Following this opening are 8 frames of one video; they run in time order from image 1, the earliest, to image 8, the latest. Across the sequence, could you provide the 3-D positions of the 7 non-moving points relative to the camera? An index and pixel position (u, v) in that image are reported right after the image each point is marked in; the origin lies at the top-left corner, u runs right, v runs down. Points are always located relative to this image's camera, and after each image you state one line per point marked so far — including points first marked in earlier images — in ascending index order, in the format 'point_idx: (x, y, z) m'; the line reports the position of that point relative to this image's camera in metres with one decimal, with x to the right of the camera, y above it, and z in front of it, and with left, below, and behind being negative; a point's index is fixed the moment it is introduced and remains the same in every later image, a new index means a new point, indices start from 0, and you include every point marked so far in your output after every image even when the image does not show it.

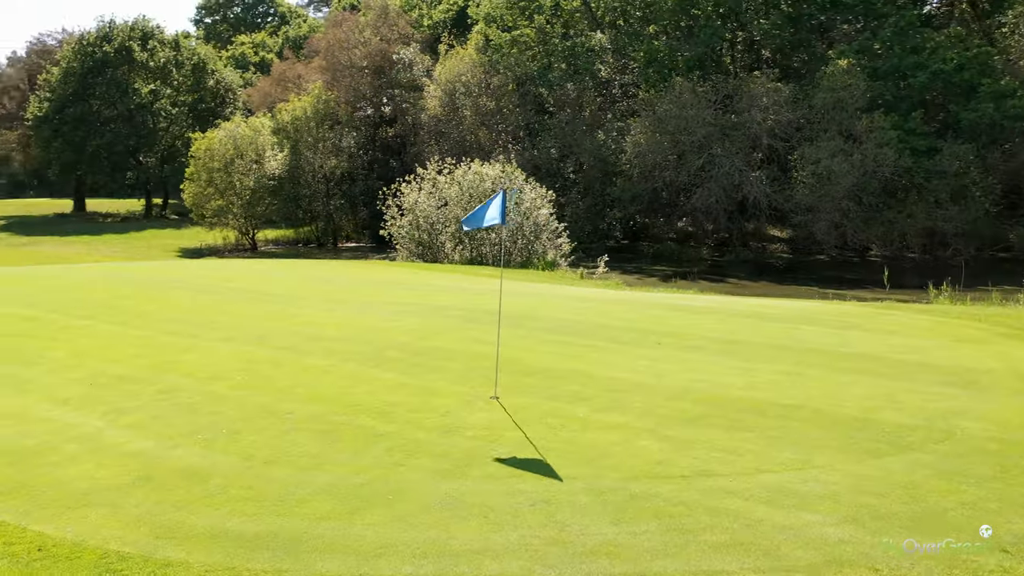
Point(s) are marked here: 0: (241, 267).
0: (-5.3, +0.4, +15.9) m
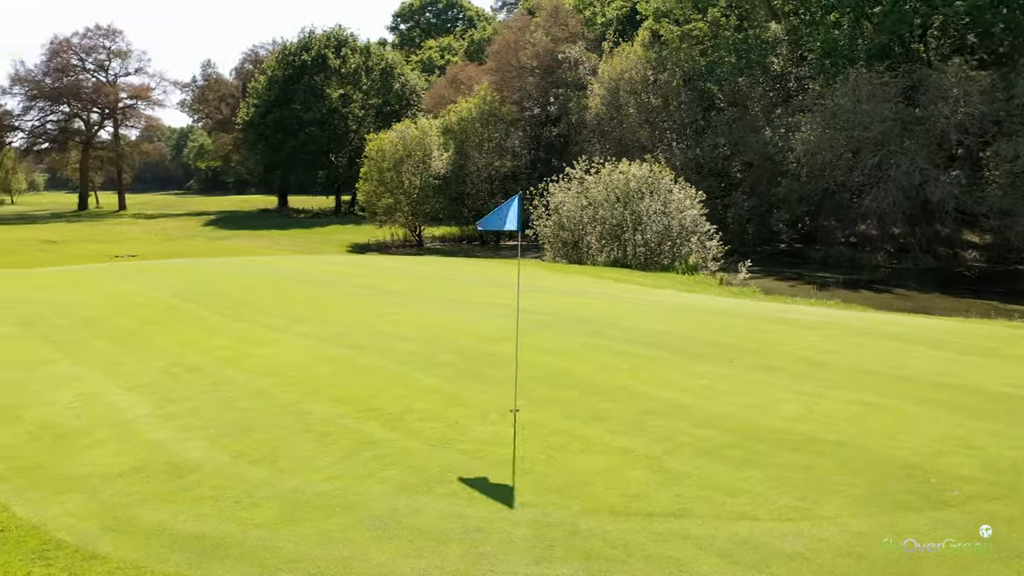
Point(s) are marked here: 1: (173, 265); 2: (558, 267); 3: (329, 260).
0: (-2.7, +0.4, +16.5) m
1: (-7.2, +0.5, +17.6) m
2: (+1.0, +0.4, +17.0) m
3: (-4.1, +0.6, +18.7) m
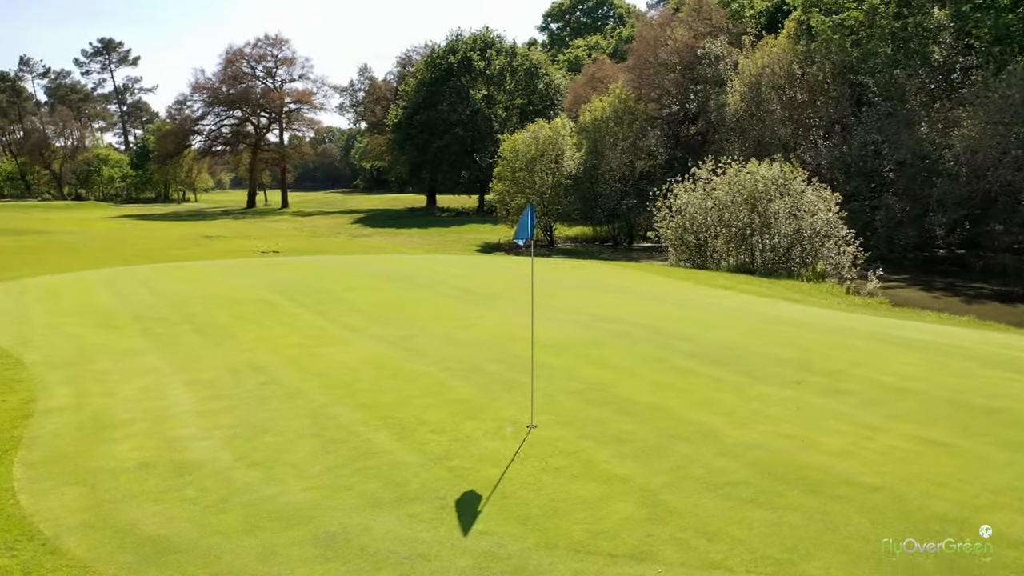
0: (-0.5, +0.4, +16.6) m
1: (-4.8, +0.6, +18.5) m
2: (+3.2, +0.3, +16.4) m
3: (-1.5, +0.6, +18.9) m
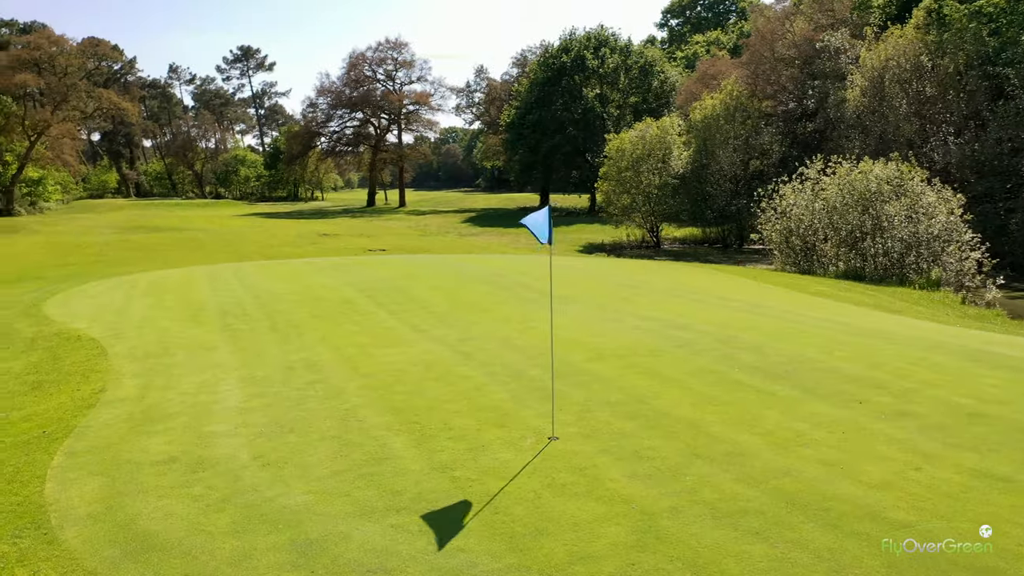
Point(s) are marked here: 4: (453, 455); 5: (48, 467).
0: (+1.2, +0.4, +16.4) m
1: (-2.7, +0.6, +18.9) m
2: (+4.9, +0.2, +15.7) m
3: (+0.7, +0.6, +18.8) m
4: (-0.4, -1.0, +5.1) m
5: (-2.9, -1.1, +5.2) m
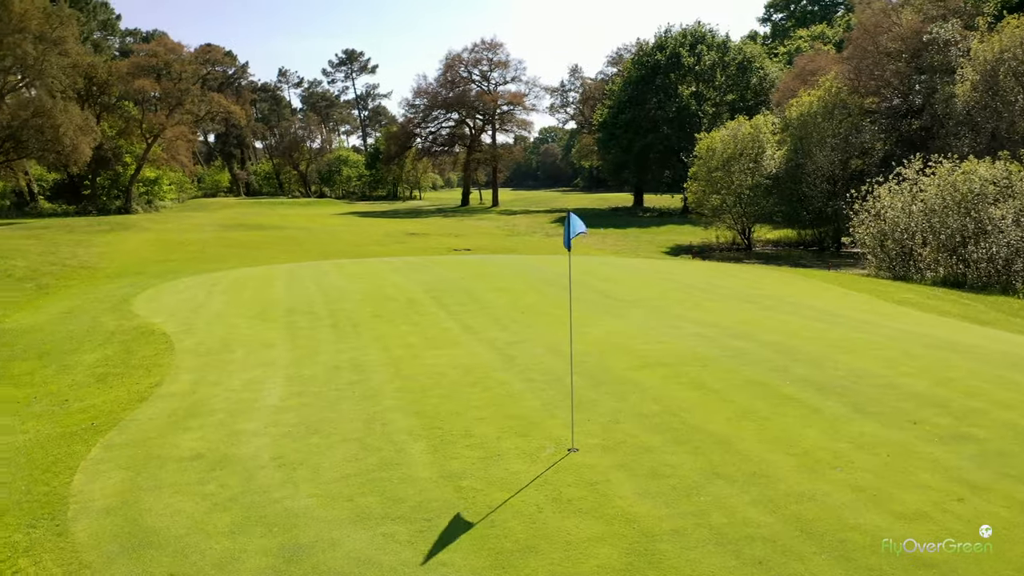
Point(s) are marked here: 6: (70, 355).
0: (+2.7, +0.3, +16.0) m
1: (-0.9, +0.6, +19.0) m
2: (+6.2, +0.1, +14.9) m
3: (+2.4, +0.6, +18.5) m
4: (-0.3, -1.1, +5.1) m
5: (-2.8, -1.1, +5.4) m
6: (-5.0, -0.8, +9.3) m
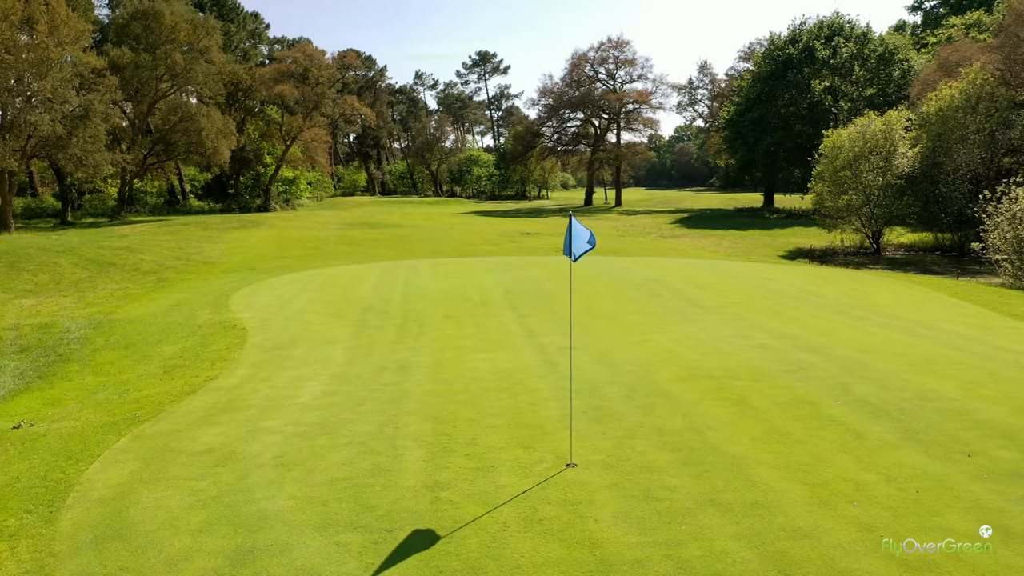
0: (+4.4, +0.2, +15.3) m
1: (+1.3, +0.6, +18.8) m
2: (+7.6, -0.1, +13.6) m
3: (+4.5, +0.5, +17.8) m
4: (-0.3, -1.1, +4.9) m
5: (-2.8, -1.1, +5.7) m
6: (-4.3, -0.7, +9.9) m
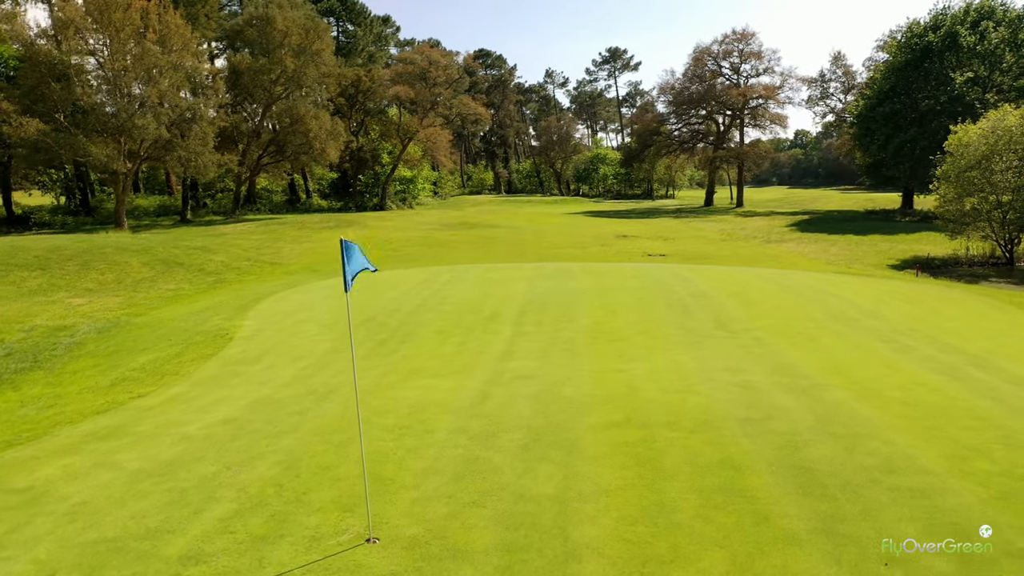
0: (+5.0, 0.0, +13.6) m
1: (+2.6, +0.4, +17.6) m
2: (+7.9, -0.4, +11.4) m
3: (+5.5, +0.2, +16.1) m
4: (-1.4, -1.3, +4.2) m
5: (-3.7, -1.2, +5.3) m
6: (-4.5, -0.8, +9.8) m
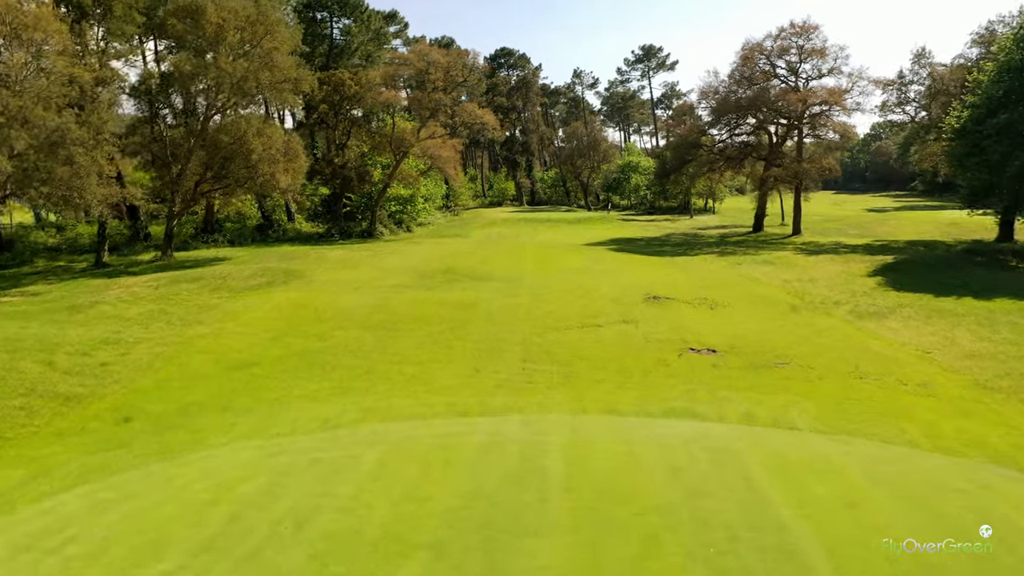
0: (+3.9, -2.4, +5.1) m
1: (+1.7, -2.0, +9.2) m
2: (+6.8, -2.8, +2.8) m
3: (+4.6, -2.2, +7.6) m
4: (-2.8, -3.6, -4.0) m
5: (-5.0, -3.5, -2.8) m
6: (-5.7, -3.1, +1.7) m
